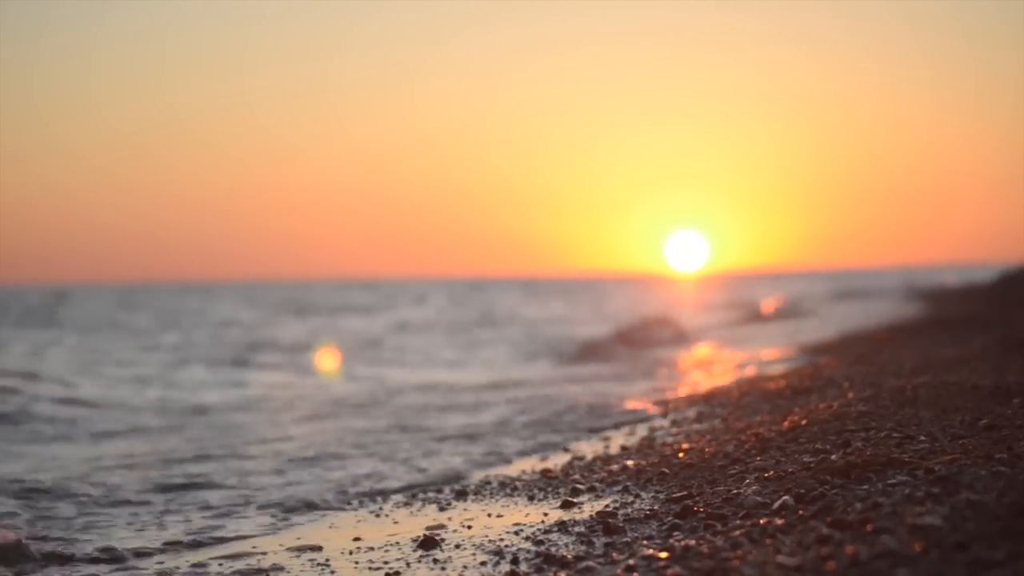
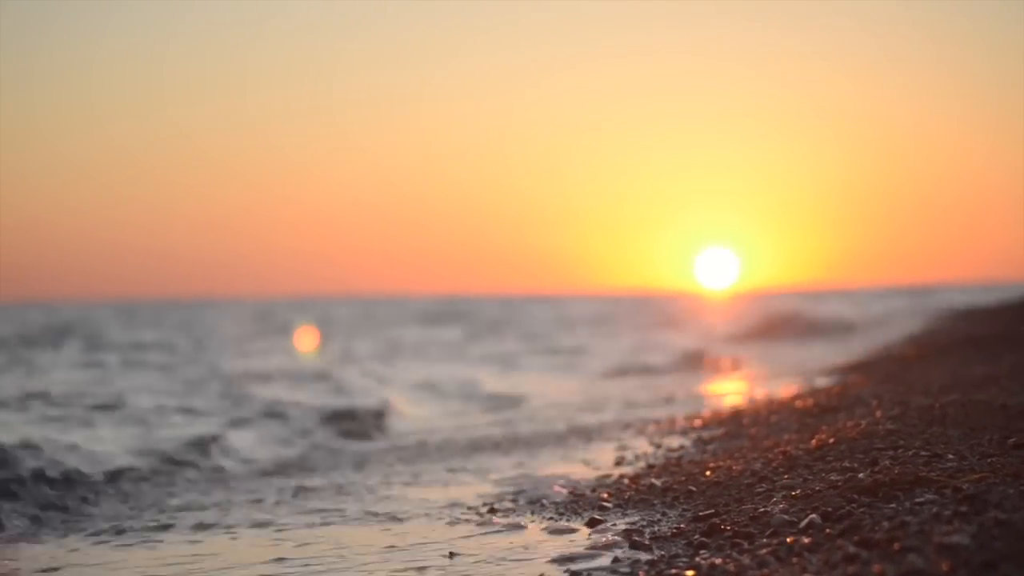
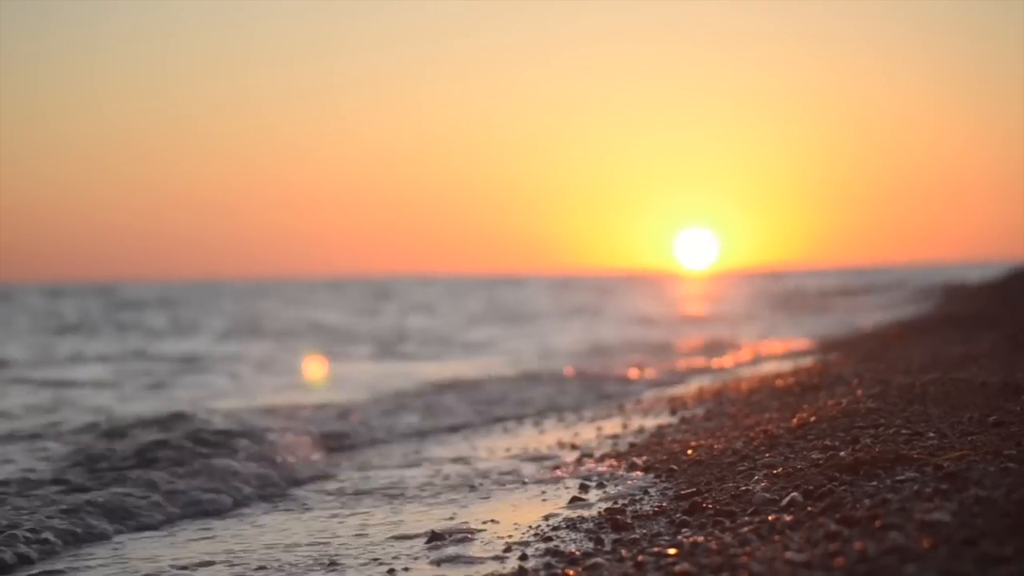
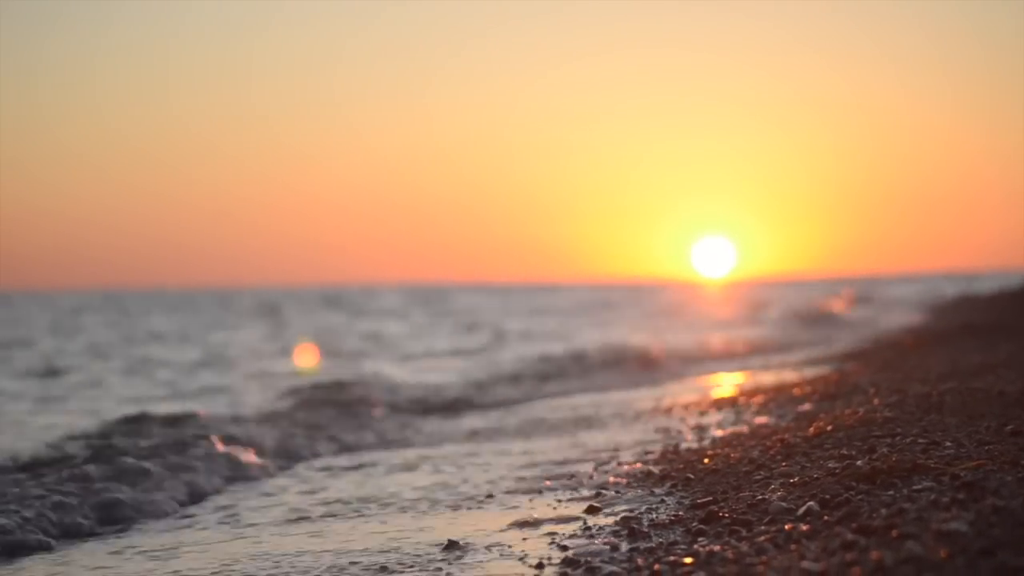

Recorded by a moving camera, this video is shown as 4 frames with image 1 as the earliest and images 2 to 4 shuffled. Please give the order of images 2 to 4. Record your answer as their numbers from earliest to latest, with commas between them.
3, 4, 2
